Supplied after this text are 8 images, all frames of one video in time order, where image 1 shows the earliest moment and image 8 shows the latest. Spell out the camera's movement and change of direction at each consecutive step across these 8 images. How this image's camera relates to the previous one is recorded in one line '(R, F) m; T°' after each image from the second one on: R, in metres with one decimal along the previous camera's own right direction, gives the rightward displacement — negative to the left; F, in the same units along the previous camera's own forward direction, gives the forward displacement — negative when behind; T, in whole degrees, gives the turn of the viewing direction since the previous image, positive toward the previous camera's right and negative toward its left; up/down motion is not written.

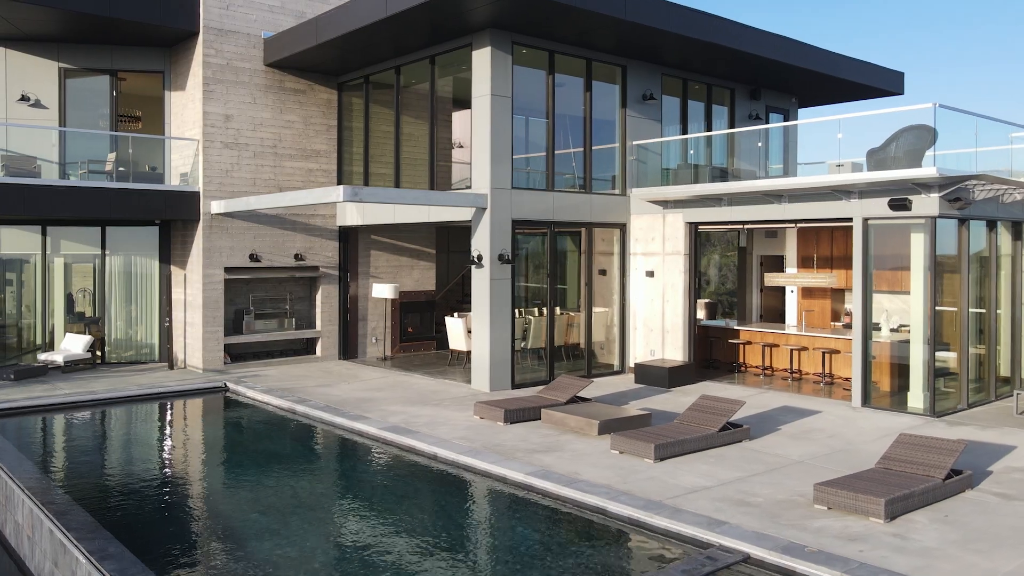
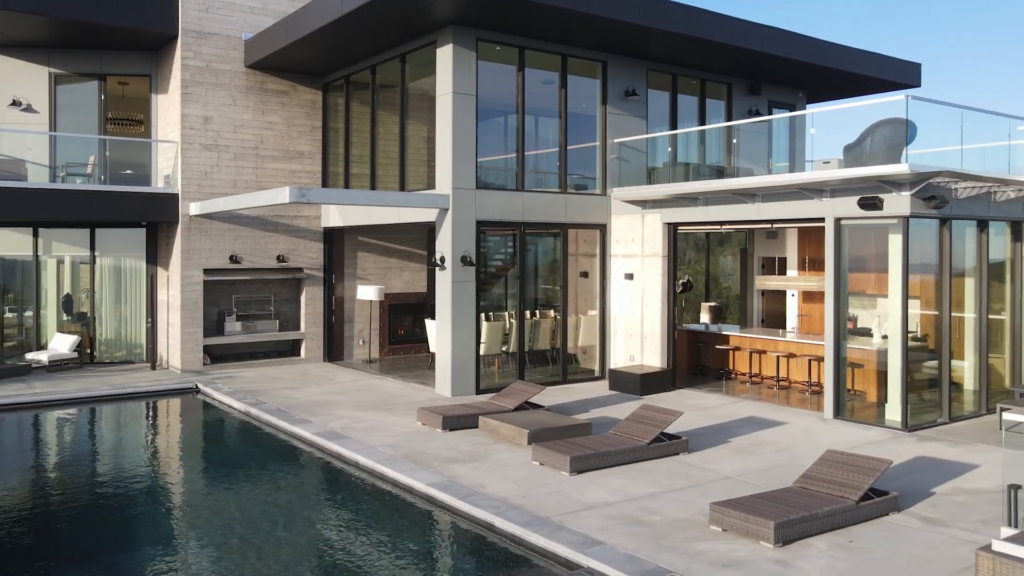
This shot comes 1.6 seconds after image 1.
(+1.7, +0.4) m; -4°
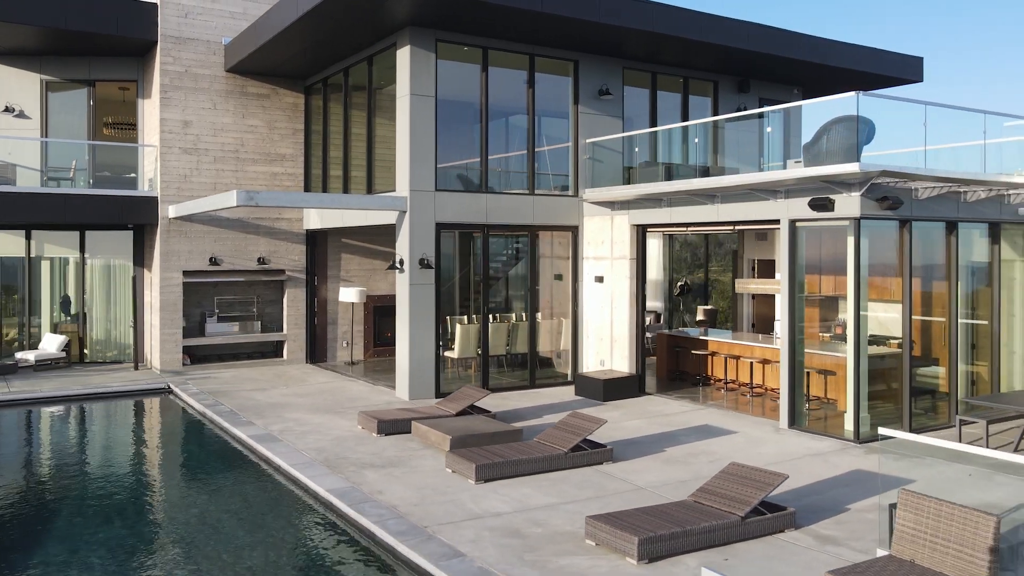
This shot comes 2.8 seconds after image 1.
(+1.5, +0.2) m; -4°
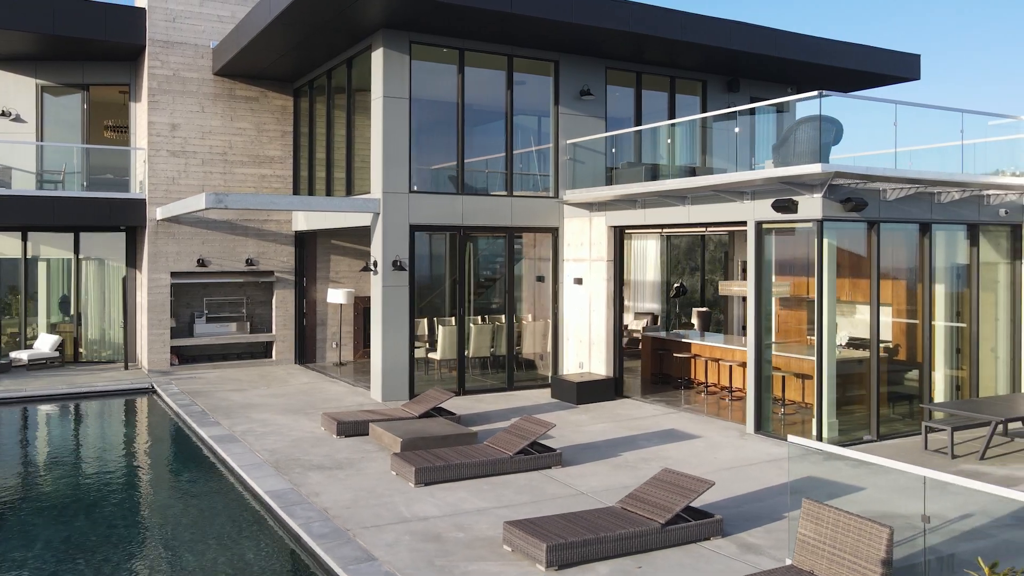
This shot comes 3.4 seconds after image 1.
(+1.0, +0.1) m; -2°
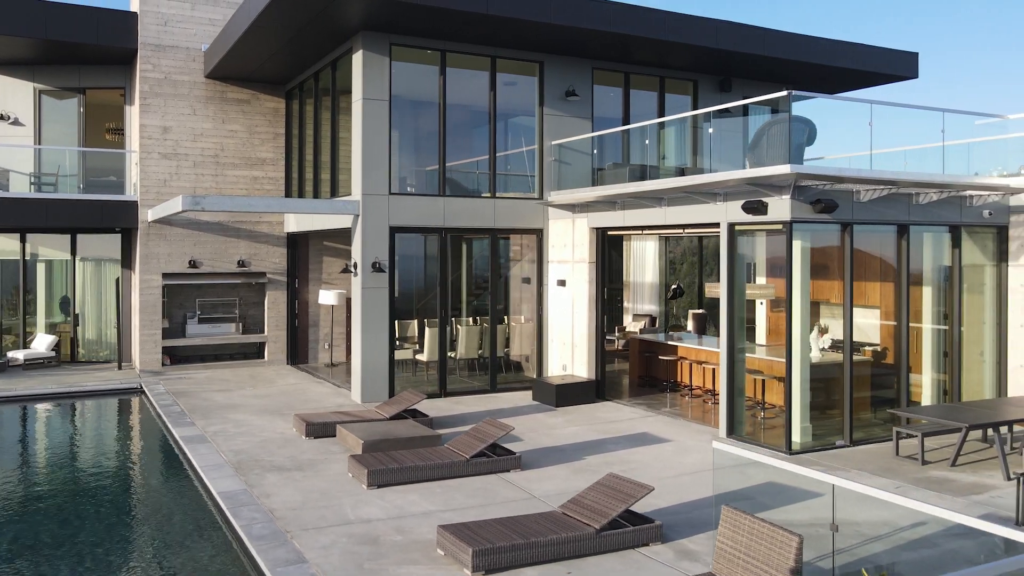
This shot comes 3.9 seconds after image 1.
(+0.8, +0.1) m; -2°
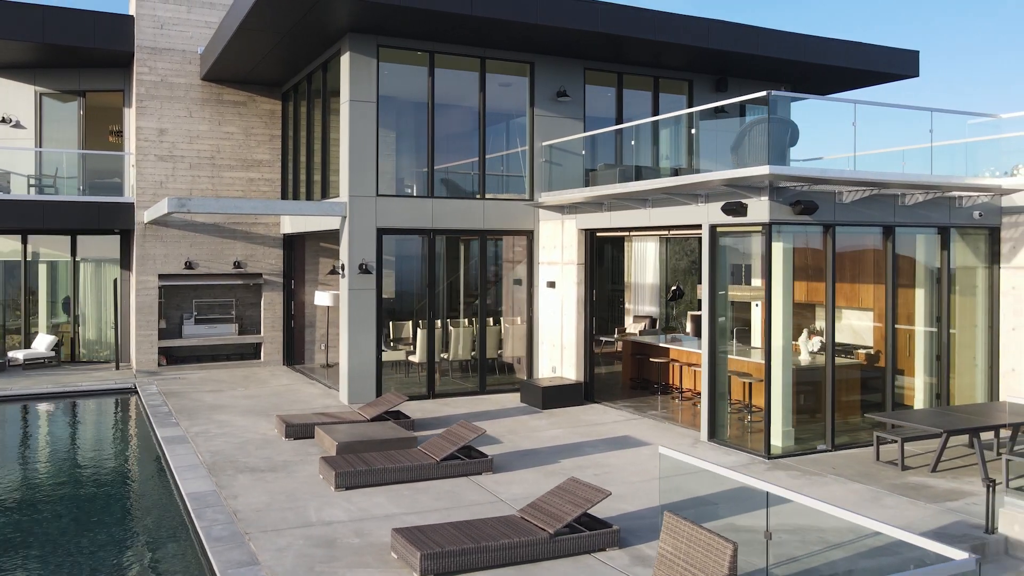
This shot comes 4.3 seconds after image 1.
(+0.5, 0.0) m; -1°
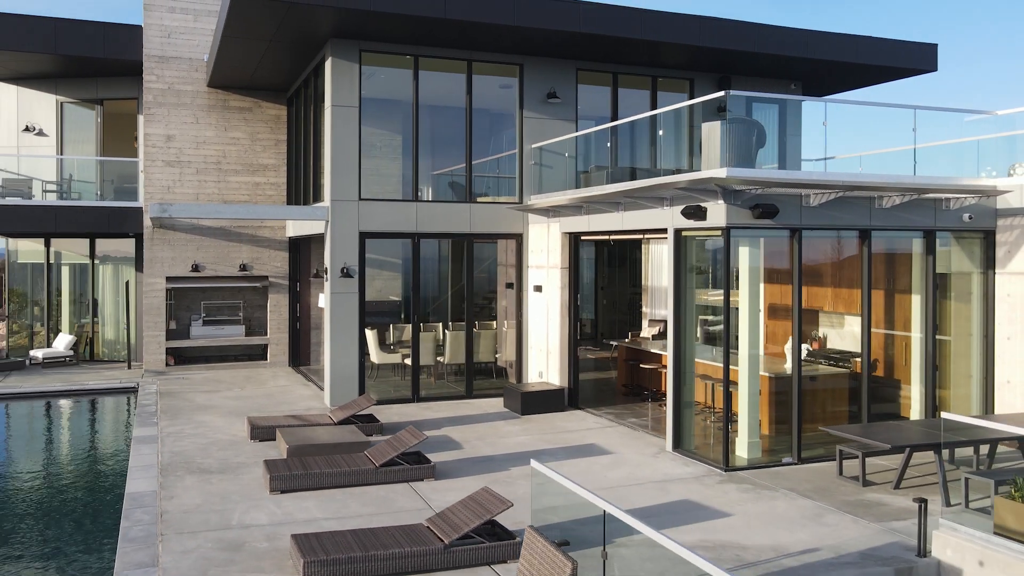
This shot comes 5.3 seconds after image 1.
(+1.3, +0.2) m; -4°
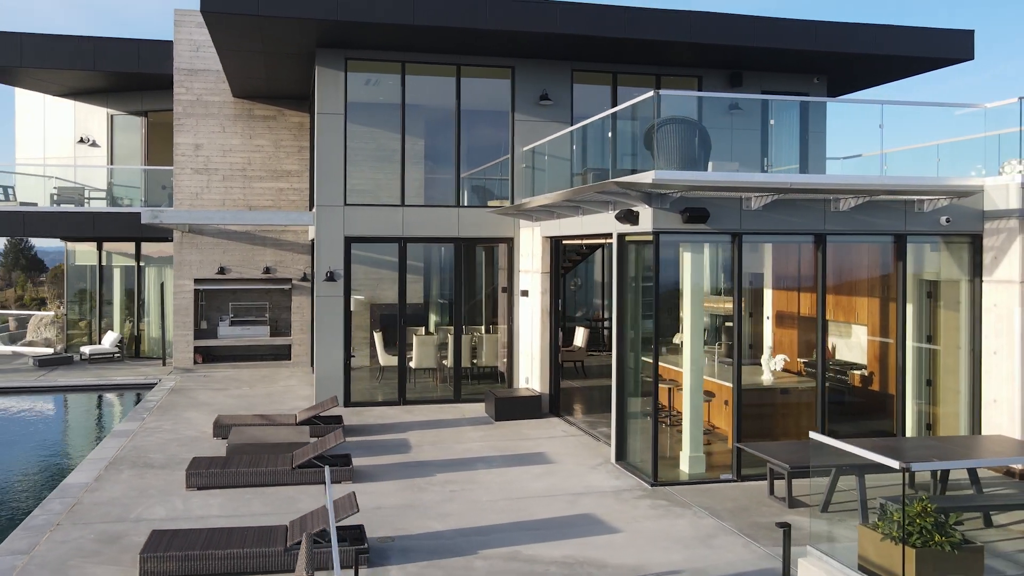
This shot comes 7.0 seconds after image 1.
(+2.2, +0.2) m; -8°
